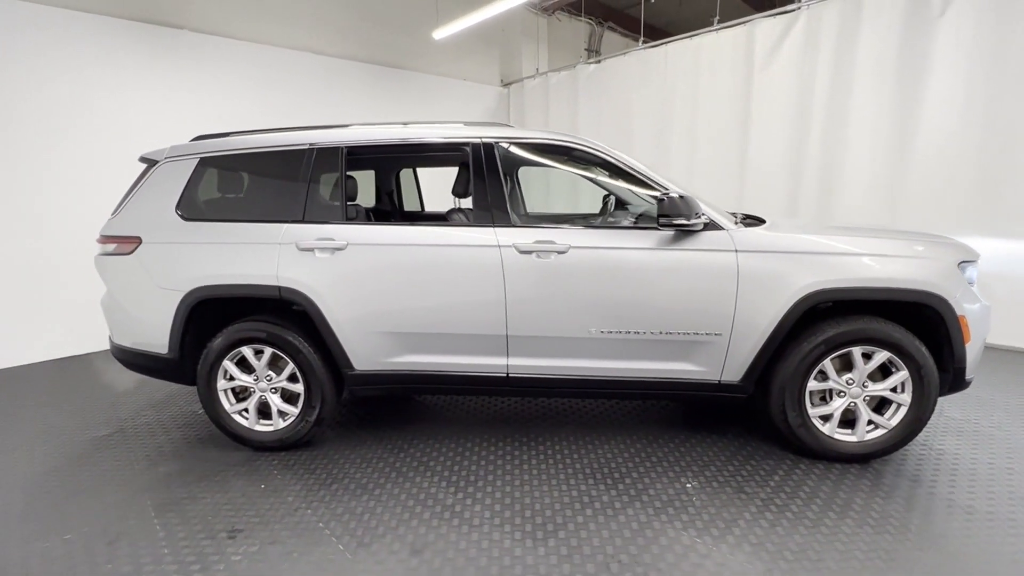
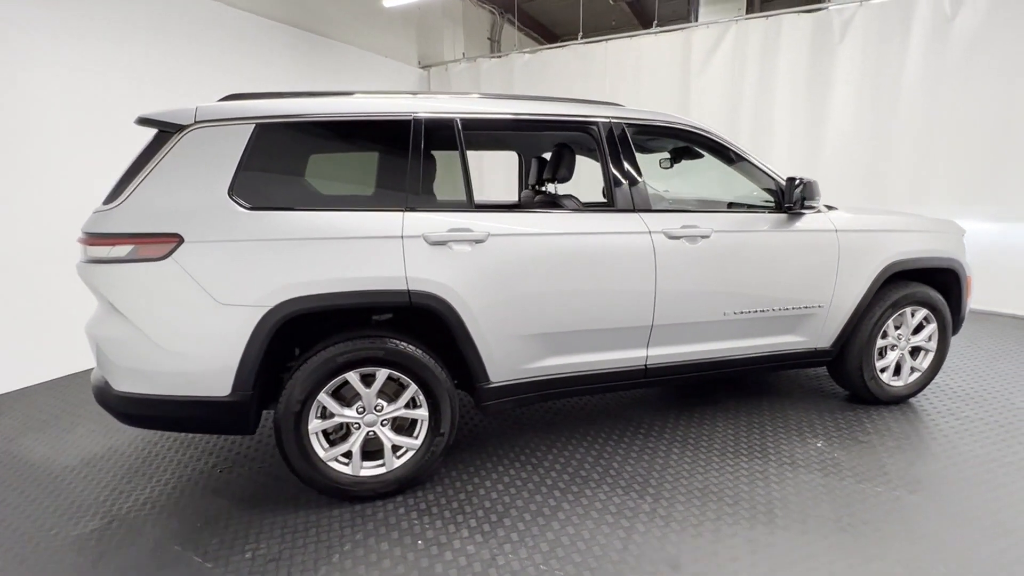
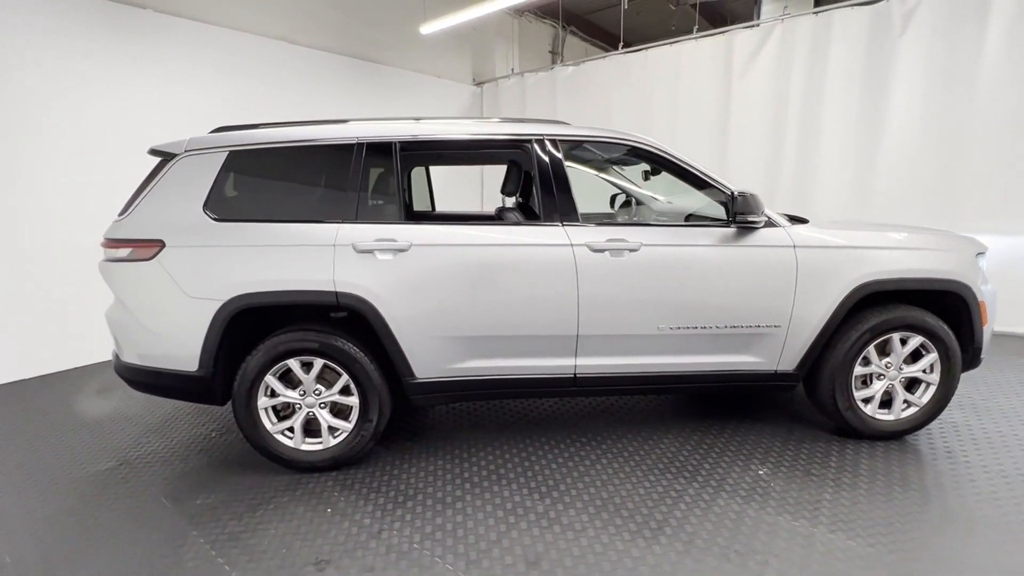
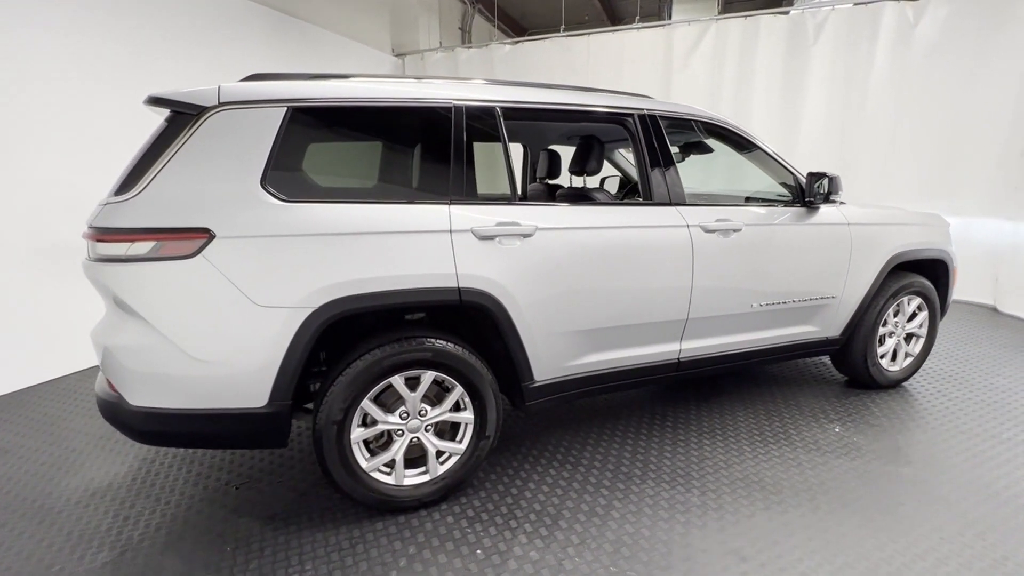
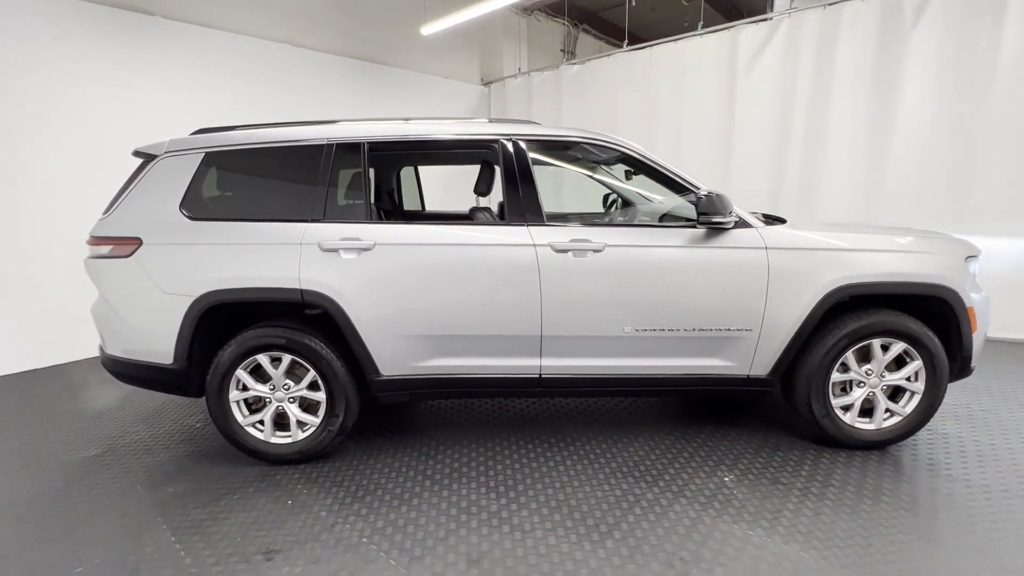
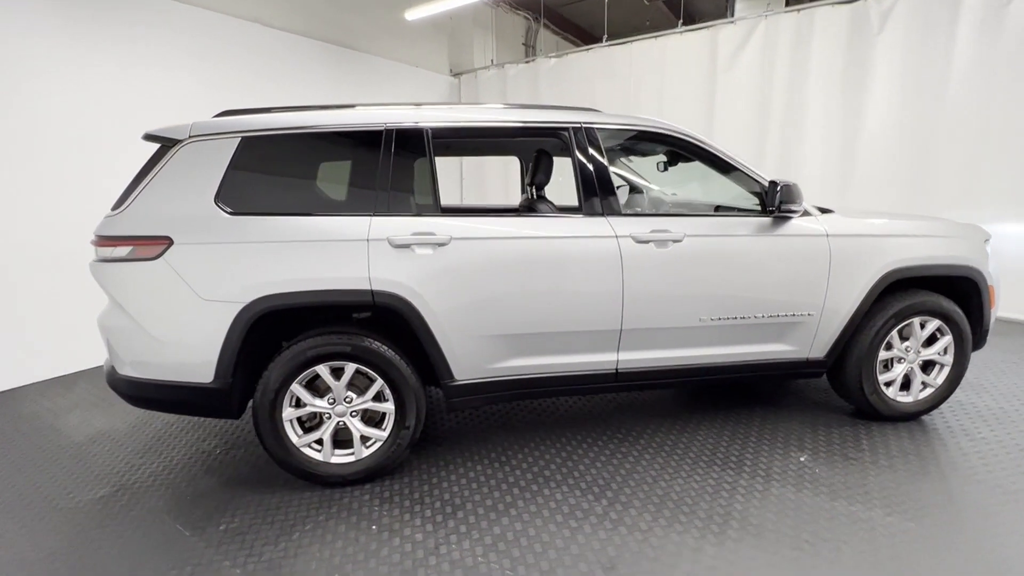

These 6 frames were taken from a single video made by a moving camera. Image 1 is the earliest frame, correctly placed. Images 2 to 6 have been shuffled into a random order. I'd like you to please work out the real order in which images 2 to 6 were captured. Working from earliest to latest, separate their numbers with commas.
5, 3, 6, 2, 4
